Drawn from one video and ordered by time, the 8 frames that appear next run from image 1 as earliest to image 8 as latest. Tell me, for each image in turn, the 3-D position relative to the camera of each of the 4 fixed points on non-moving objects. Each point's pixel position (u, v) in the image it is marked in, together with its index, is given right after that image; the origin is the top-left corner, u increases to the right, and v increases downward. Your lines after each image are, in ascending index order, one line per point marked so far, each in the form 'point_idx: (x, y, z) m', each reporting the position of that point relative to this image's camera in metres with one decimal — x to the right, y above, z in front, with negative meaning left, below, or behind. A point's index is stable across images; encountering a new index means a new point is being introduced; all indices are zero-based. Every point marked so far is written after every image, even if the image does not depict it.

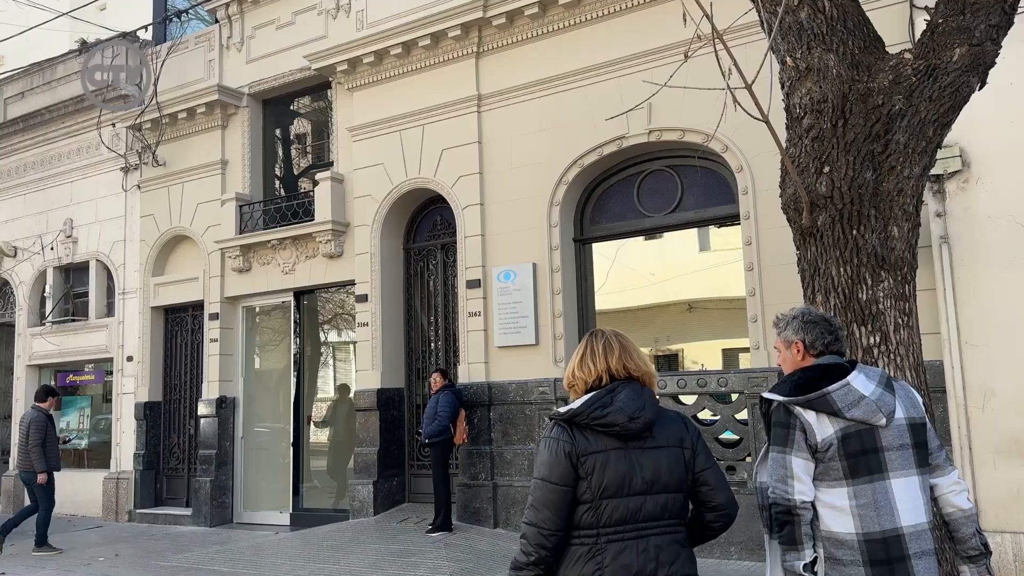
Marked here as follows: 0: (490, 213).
0: (-0.3, +0.9, +10.1) m
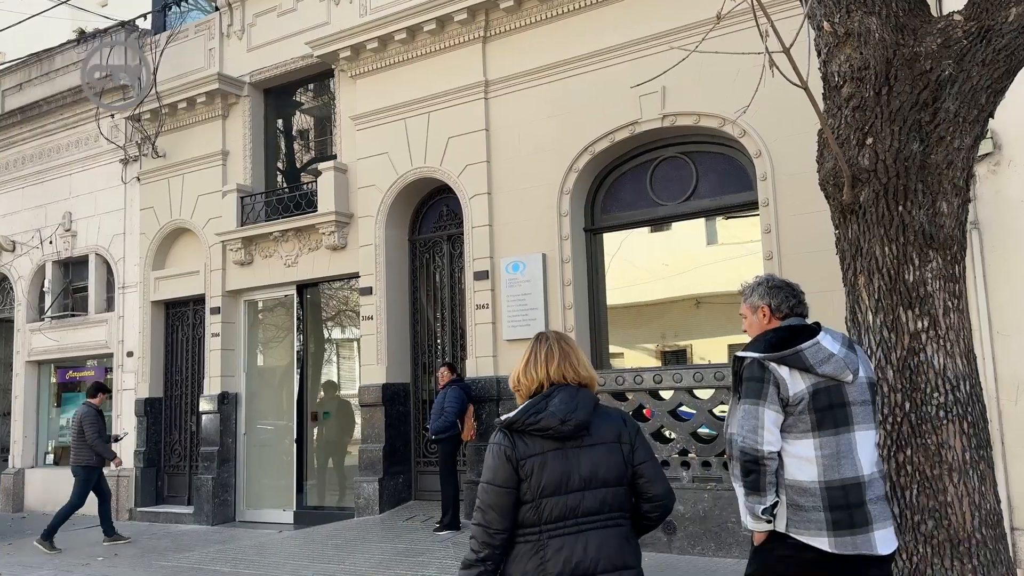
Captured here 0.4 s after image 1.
0: (-0.2, +1.0, +9.8) m
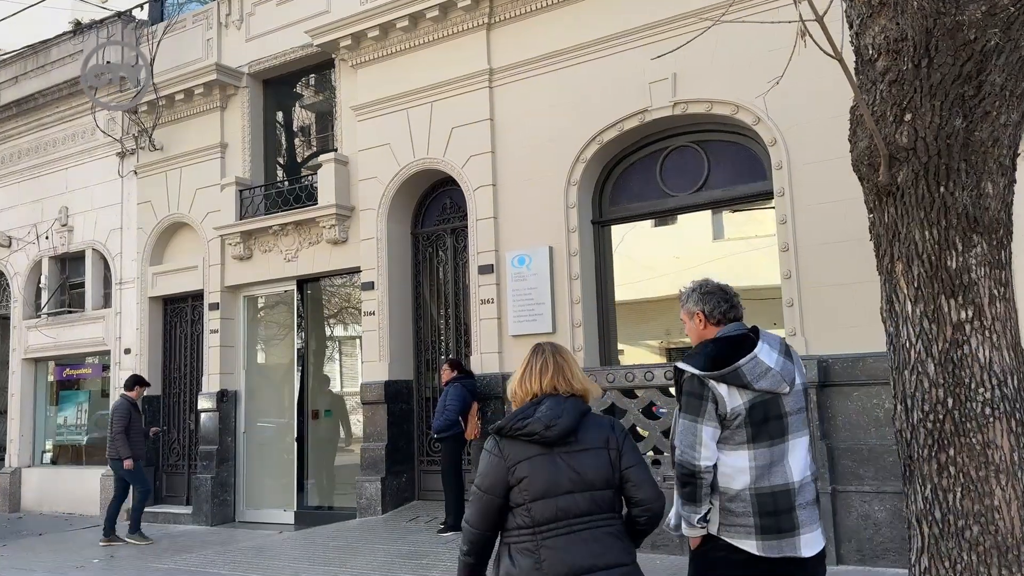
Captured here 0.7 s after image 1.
0: (-0.1, +1.0, +9.5) m
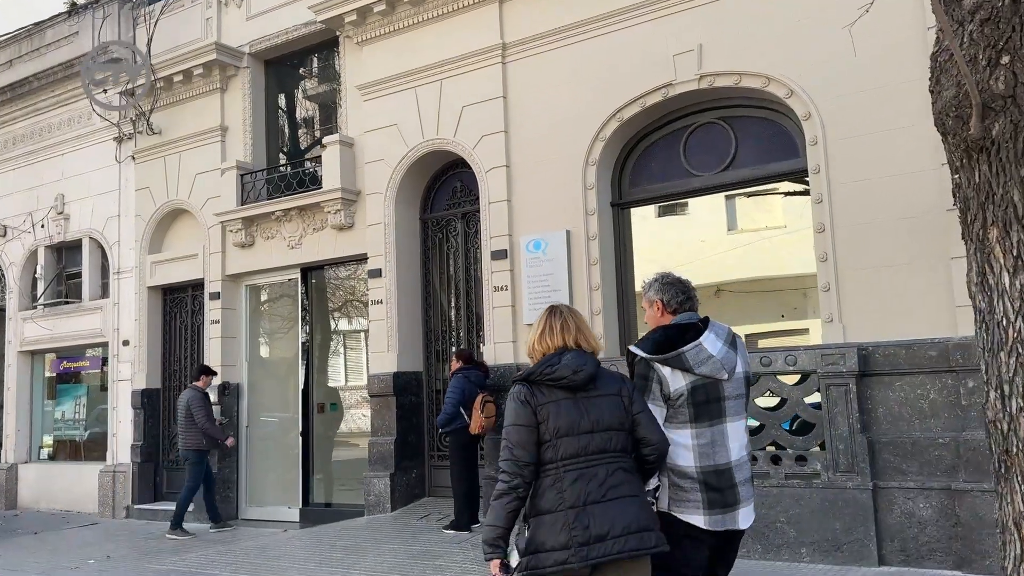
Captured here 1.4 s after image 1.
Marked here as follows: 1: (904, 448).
0: (0.0, +1.2, +9.0) m
1: (+3.1, -1.3, +6.8) m
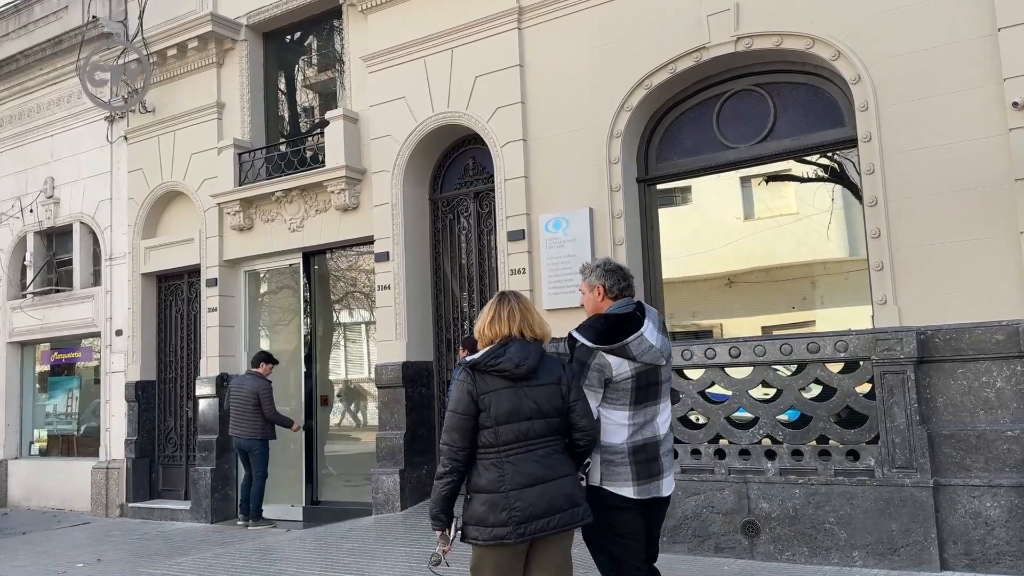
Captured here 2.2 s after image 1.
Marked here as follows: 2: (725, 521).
0: (+0.2, +1.4, +8.4) m
1: (+3.3, -1.1, +6.2) m
2: (+1.7, -1.9, +6.9) m
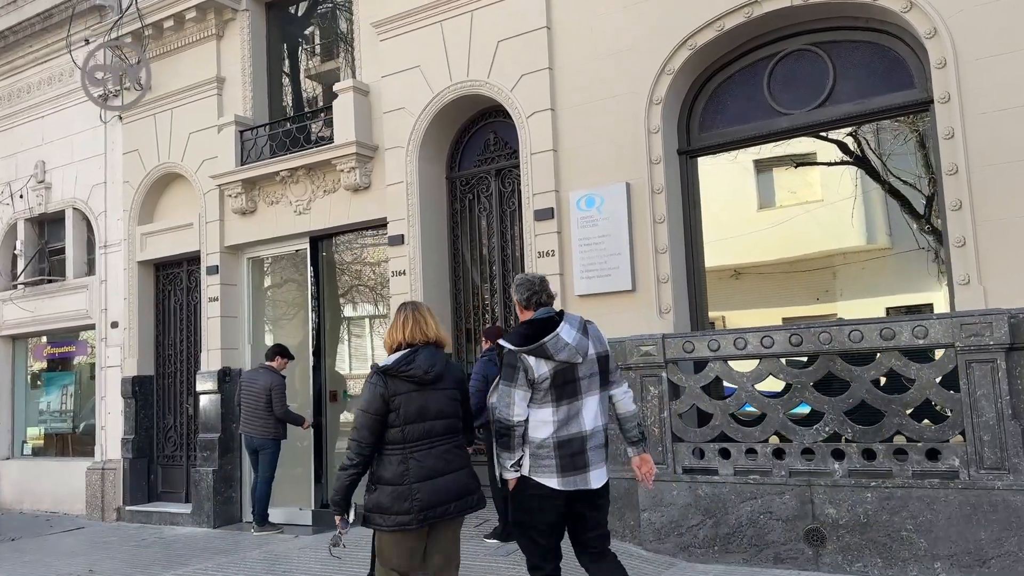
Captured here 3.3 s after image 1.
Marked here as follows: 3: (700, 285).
0: (+0.5, +1.5, +7.7) m
1: (+3.5, -0.9, +5.4) m
2: (+2.0, -1.7, +6.2) m
3: (+1.6, +0.1, +7.4) m
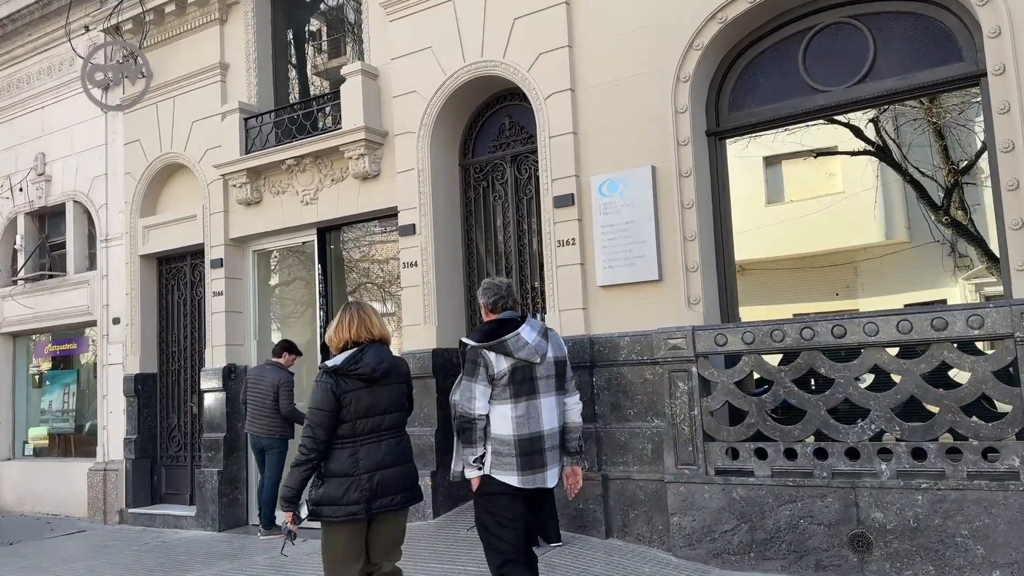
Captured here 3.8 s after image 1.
0: (+0.6, +1.6, +7.3) m
1: (+3.6, -0.9, +5.0) m
2: (+2.1, -1.6, +5.7) m
3: (+1.8, +0.2, +6.9) m
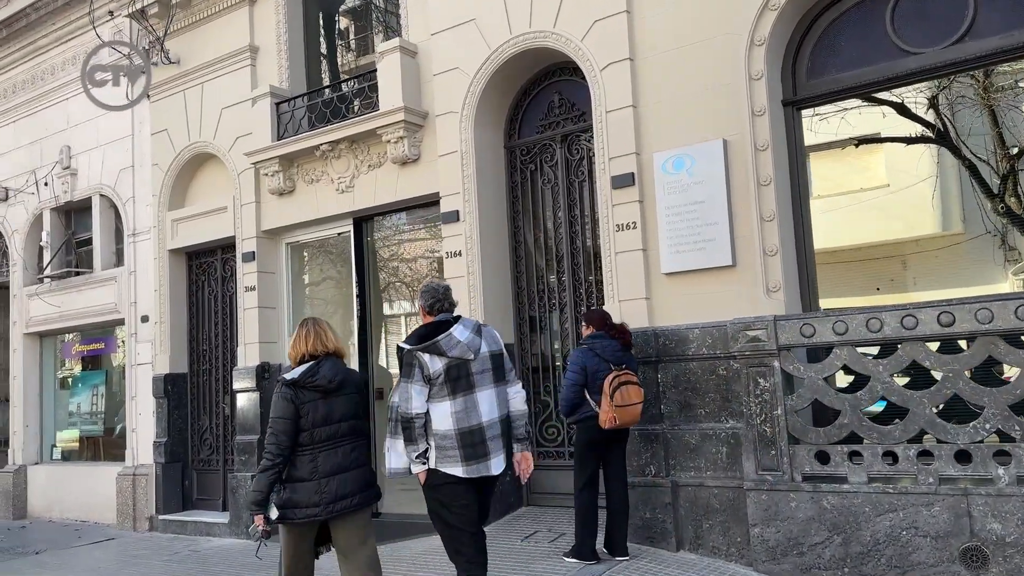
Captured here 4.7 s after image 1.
0: (+1.0, +1.7, +6.7) m
1: (+4.0, -0.7, +4.3) m
2: (+2.5, -1.5, +5.1) m
3: (+2.2, +0.3, +6.3) m
